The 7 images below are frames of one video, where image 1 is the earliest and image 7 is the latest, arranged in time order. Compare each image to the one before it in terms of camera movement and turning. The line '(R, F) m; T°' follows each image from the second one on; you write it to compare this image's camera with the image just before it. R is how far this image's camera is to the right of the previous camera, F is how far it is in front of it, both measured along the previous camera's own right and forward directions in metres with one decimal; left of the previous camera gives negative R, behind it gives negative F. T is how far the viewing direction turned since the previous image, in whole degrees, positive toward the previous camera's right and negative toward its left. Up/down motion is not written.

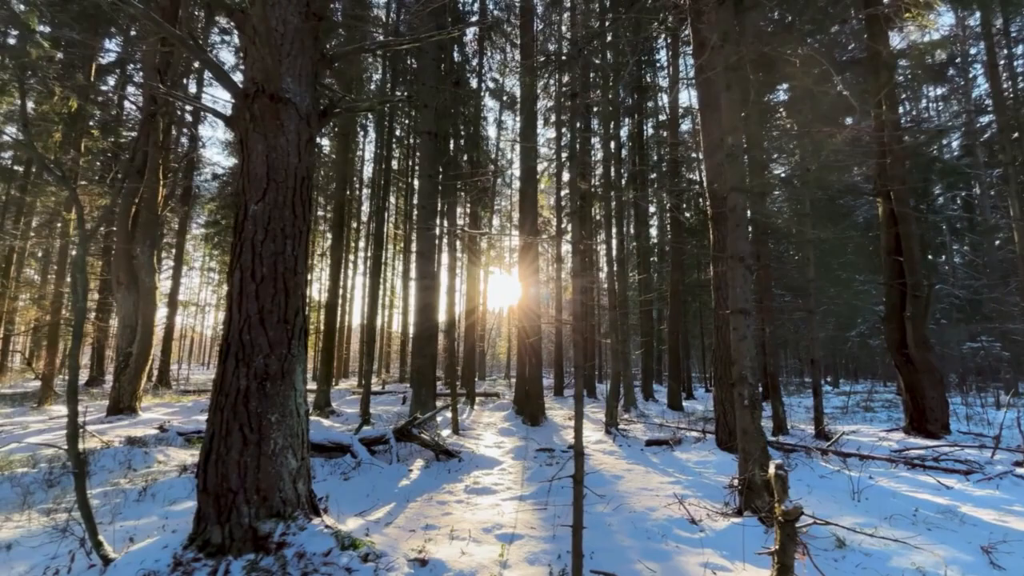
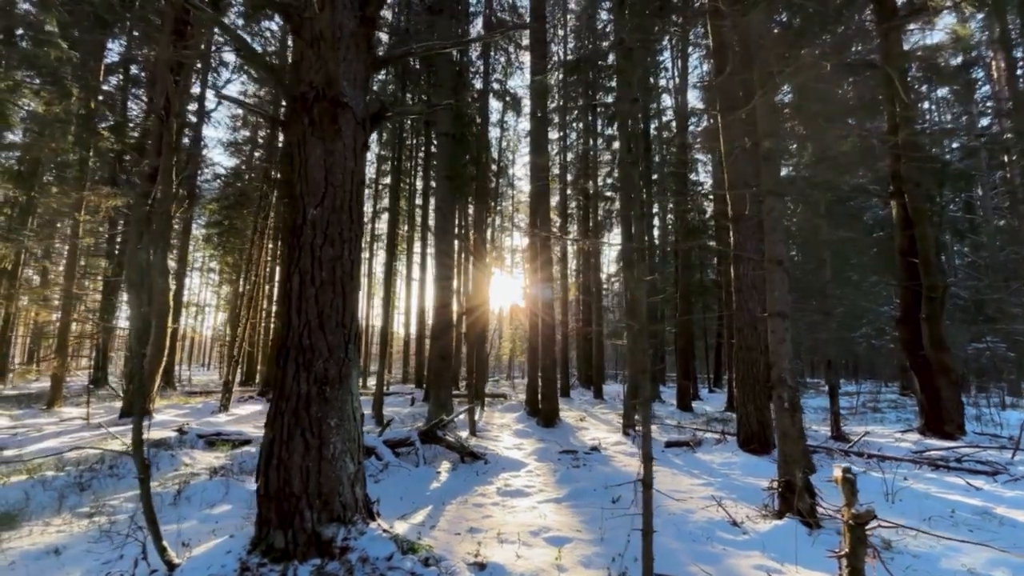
(-0.4, 0.0) m; 0°
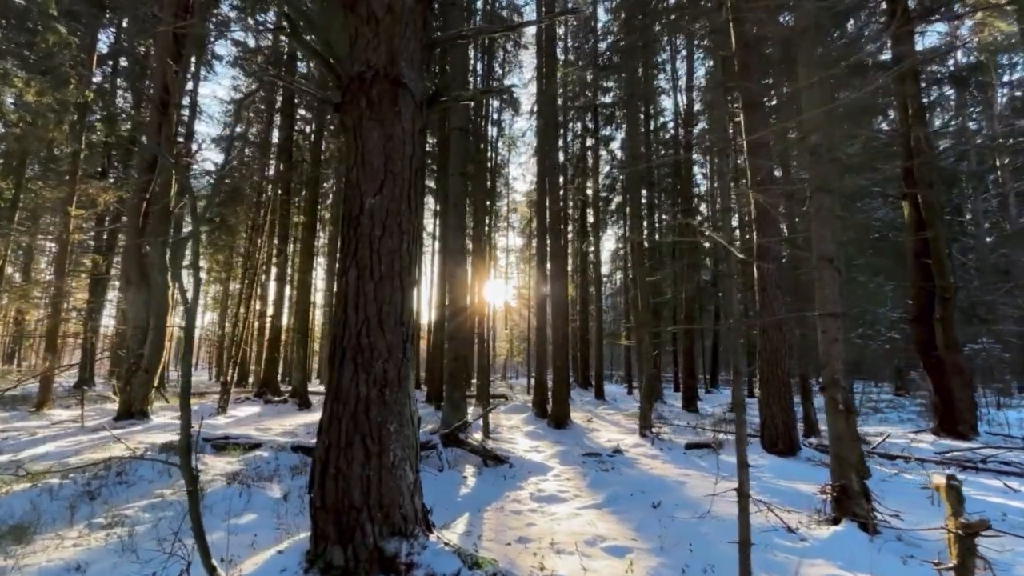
(-0.5, +0.2) m; +1°
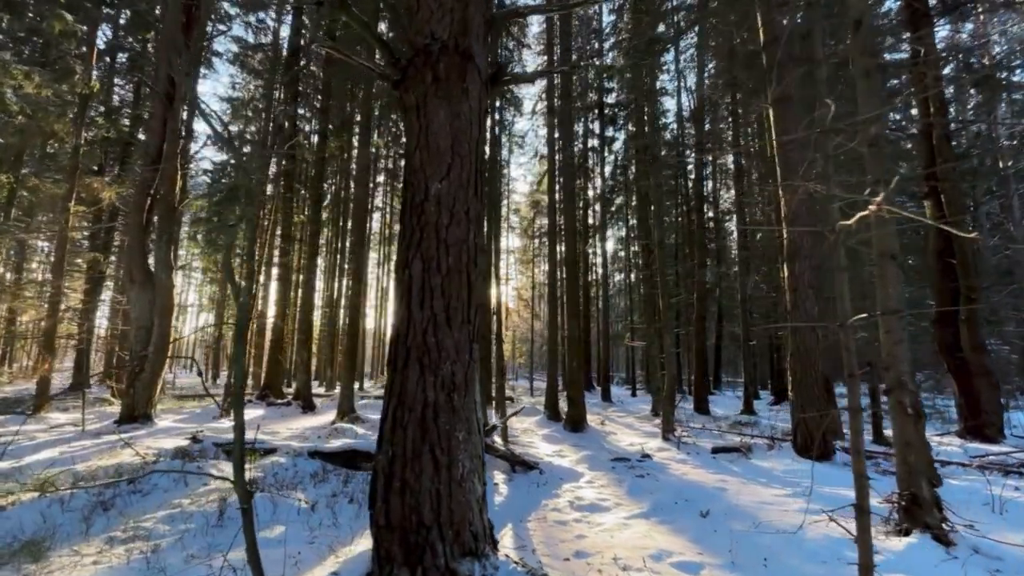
(-0.4, +0.3) m; +1°
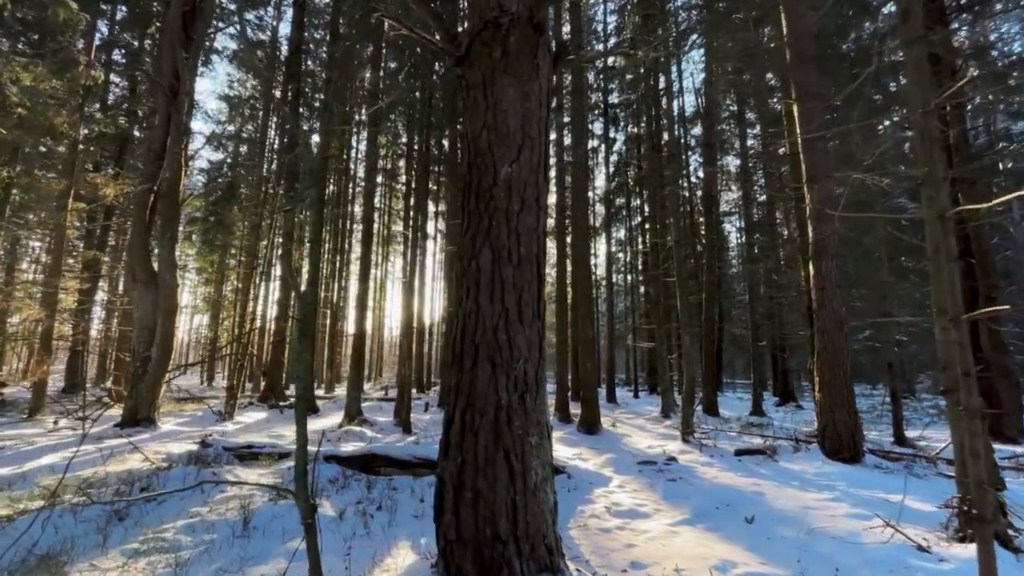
(-0.4, +0.2) m; +1°
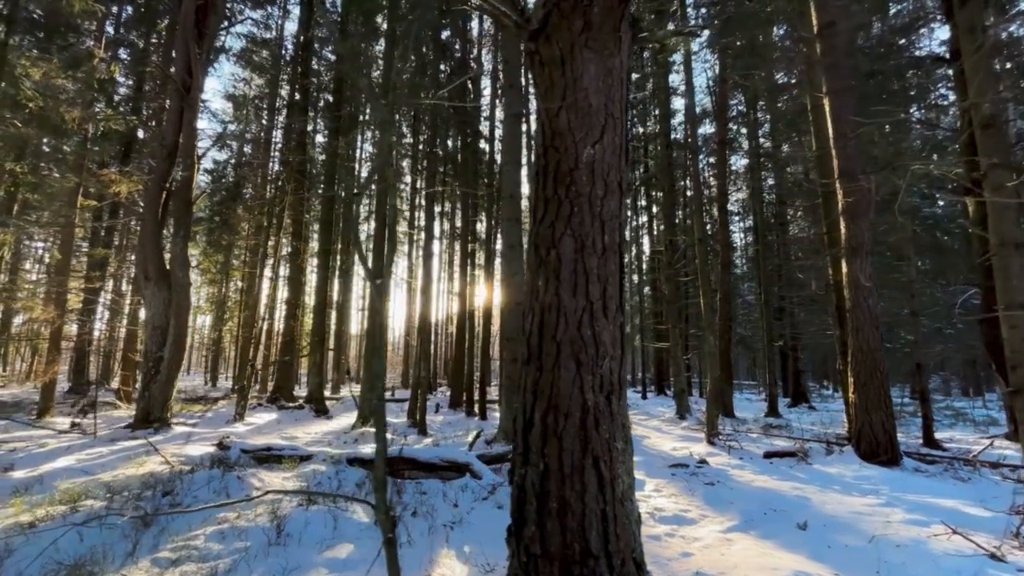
(-0.4, +0.2) m; 0°
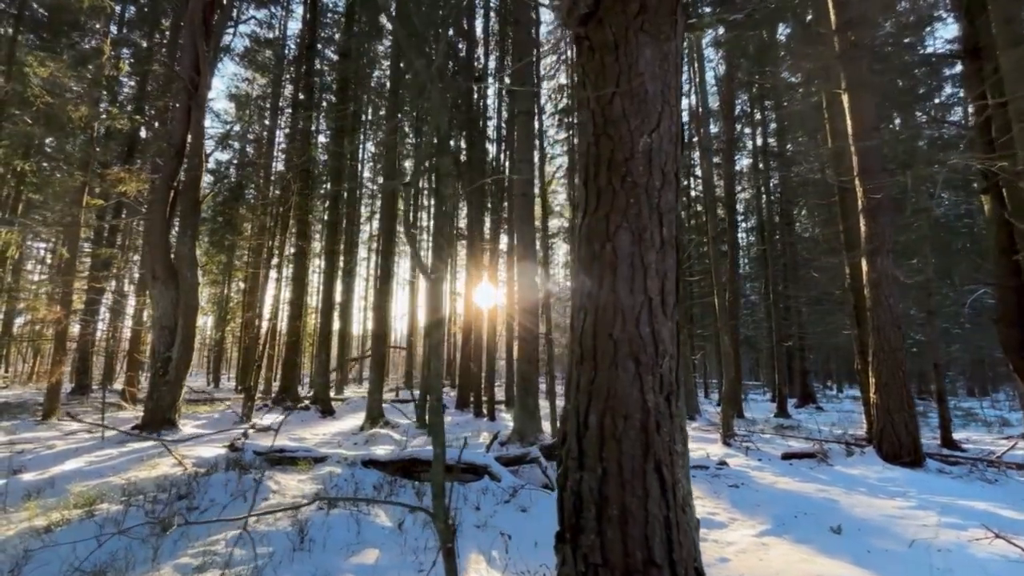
(-0.2, +0.1) m; 0°
